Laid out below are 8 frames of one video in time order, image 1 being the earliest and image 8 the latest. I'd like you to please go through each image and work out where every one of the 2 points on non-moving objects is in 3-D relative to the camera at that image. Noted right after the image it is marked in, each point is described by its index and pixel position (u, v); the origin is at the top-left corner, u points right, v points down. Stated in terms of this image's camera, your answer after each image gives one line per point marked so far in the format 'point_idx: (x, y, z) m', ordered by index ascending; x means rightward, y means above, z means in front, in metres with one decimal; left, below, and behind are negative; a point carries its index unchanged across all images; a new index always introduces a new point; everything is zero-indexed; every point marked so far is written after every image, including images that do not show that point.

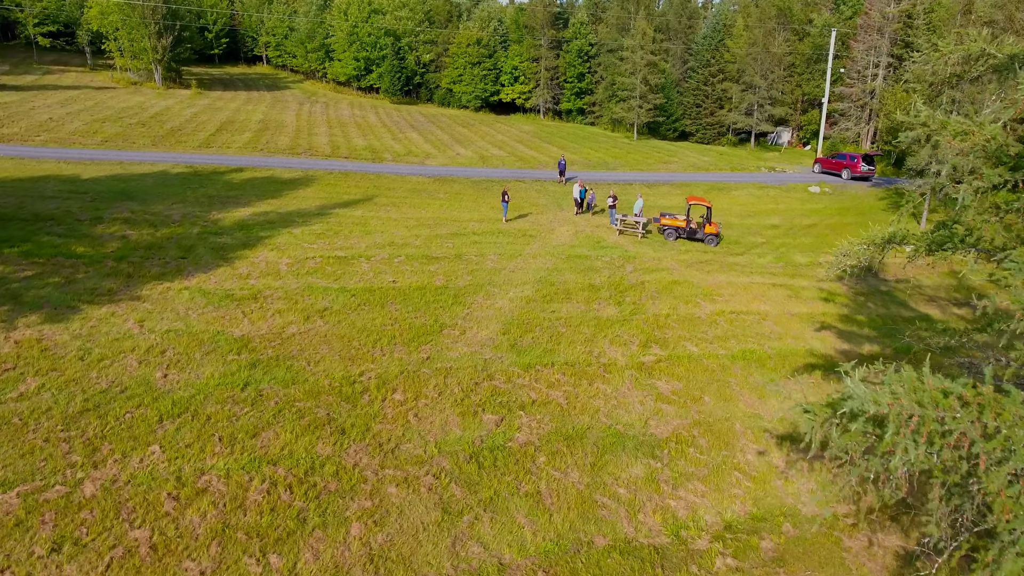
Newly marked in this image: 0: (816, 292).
0: (+9.6, -0.1, +19.0) m
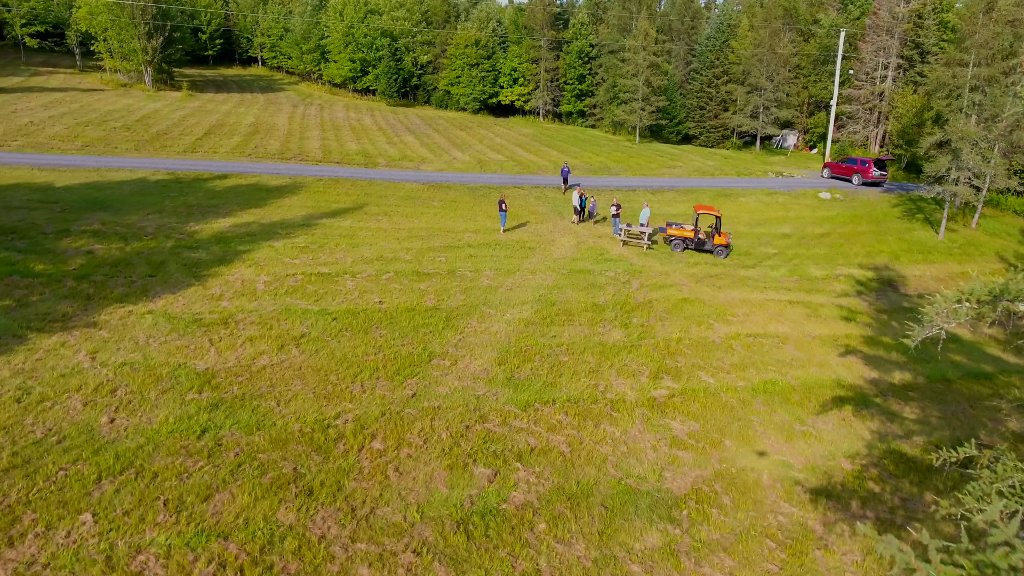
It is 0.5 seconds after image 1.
0: (+9.5, -0.6, +17.8) m
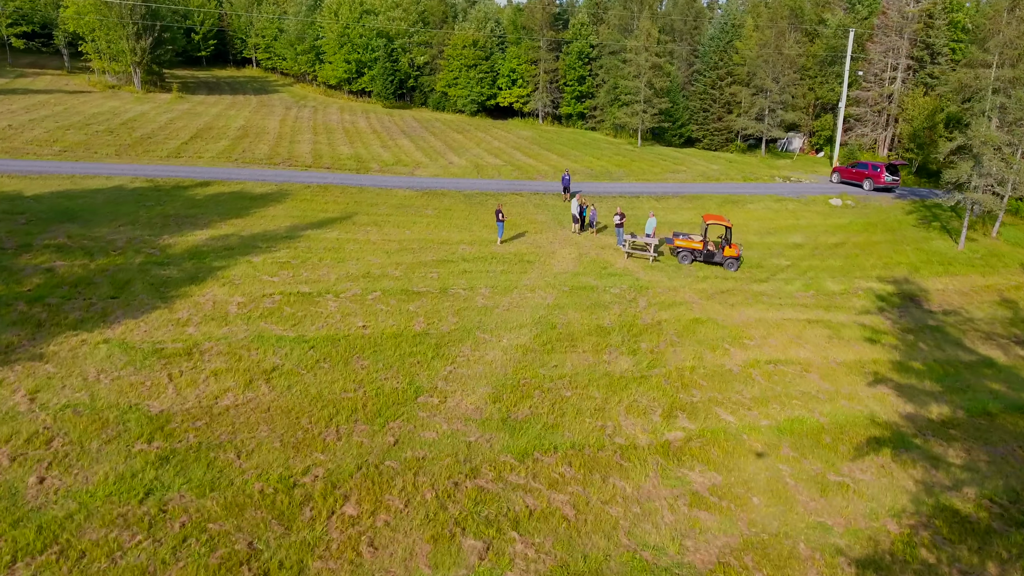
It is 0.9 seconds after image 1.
0: (+9.5, -1.1, +16.5) m
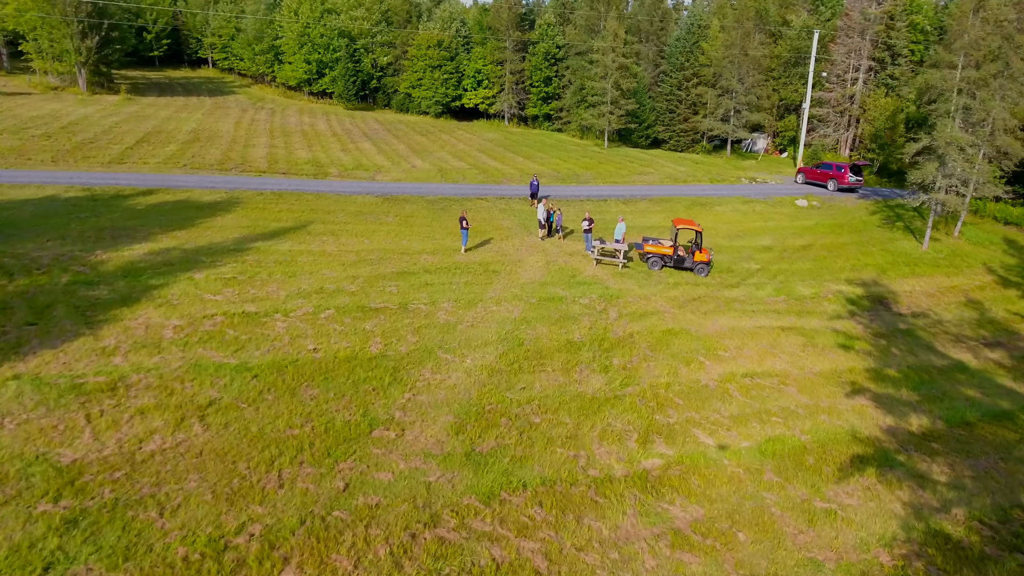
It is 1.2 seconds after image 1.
0: (+8.6, -1.3, +16.1) m
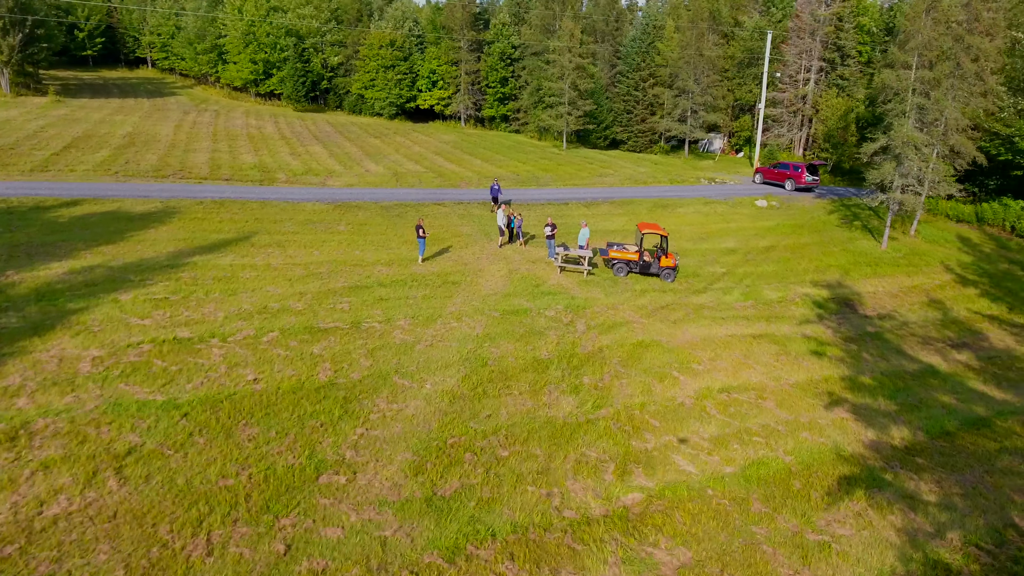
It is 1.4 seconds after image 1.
0: (+7.6, -1.4, +15.7) m
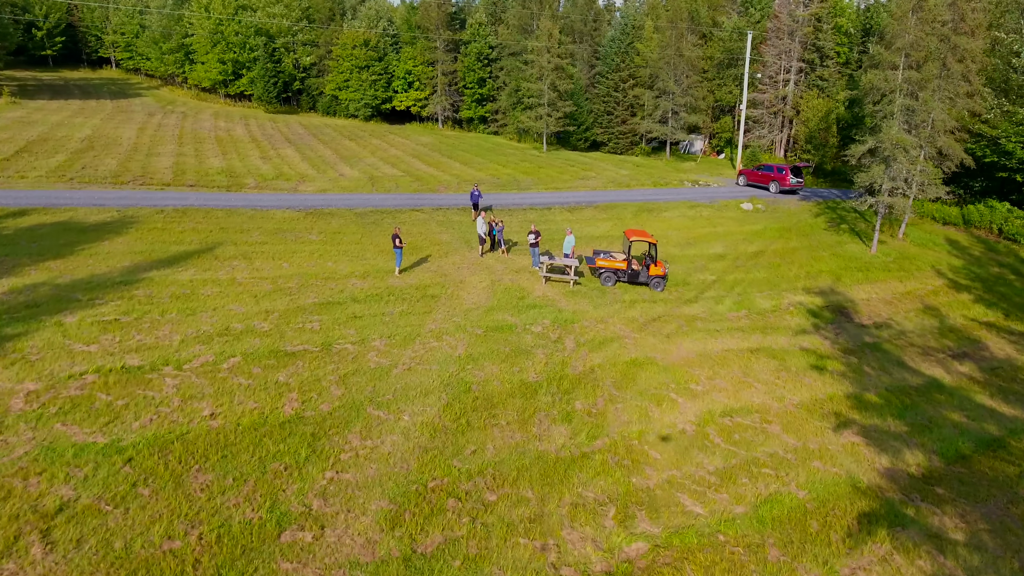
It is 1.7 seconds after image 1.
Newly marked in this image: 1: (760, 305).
0: (+7.2, -1.7, +15.0) m
1: (+7.7, -0.5, +18.6) m
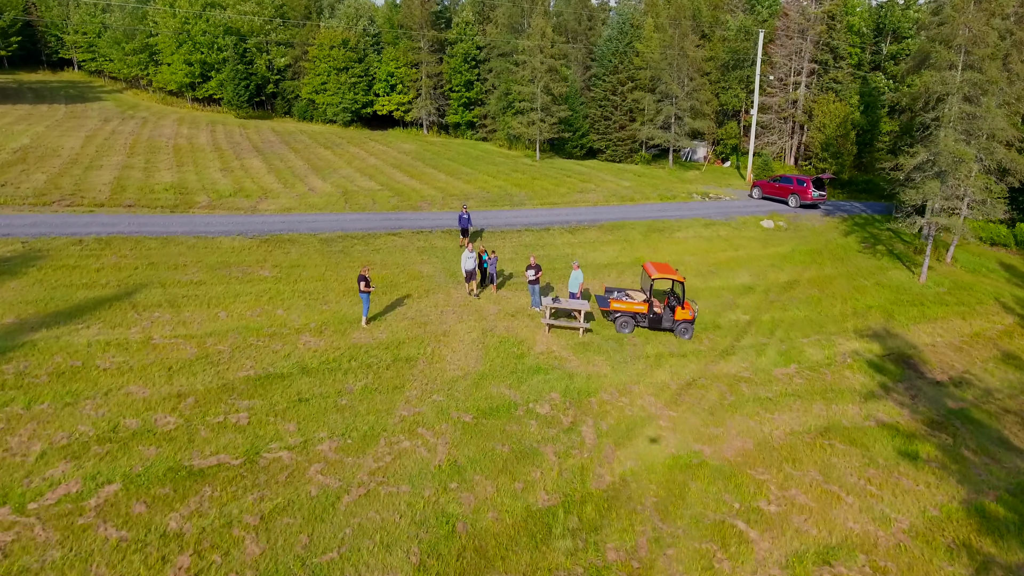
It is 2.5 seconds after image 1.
0: (+7.2, -2.9, +11.6) m
1: (+7.5, -1.7, +15.3) m
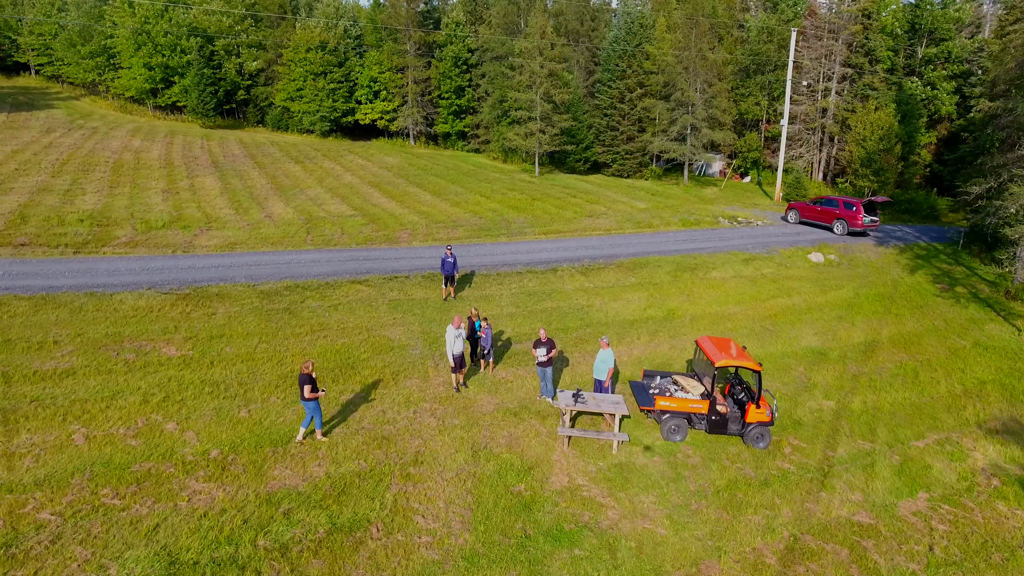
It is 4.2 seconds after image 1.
0: (+7.3, -4.5, +7.0) m
1: (+7.6, -3.3, +10.7) m
